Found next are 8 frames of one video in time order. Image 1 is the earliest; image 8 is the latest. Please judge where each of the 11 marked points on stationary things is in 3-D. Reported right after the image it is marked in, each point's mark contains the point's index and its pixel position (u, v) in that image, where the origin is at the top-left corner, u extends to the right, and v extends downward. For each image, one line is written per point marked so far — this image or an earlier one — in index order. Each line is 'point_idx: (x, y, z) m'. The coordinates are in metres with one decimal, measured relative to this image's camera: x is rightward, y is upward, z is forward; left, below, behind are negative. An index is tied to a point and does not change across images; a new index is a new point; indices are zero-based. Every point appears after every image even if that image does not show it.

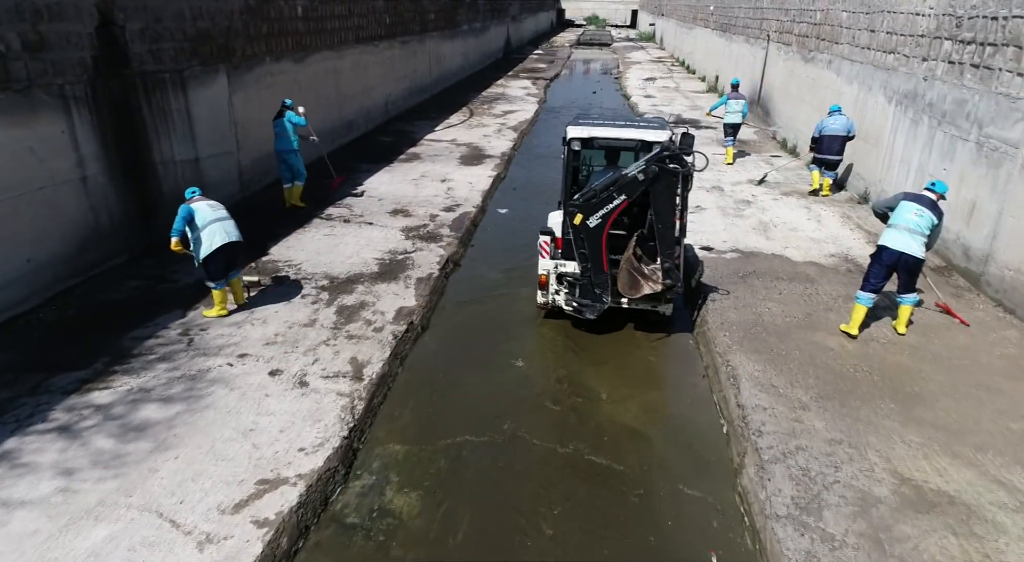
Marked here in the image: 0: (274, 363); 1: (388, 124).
0: (-1.8, -0.6, +4.8) m
1: (-2.9, +3.6, +14.6) m
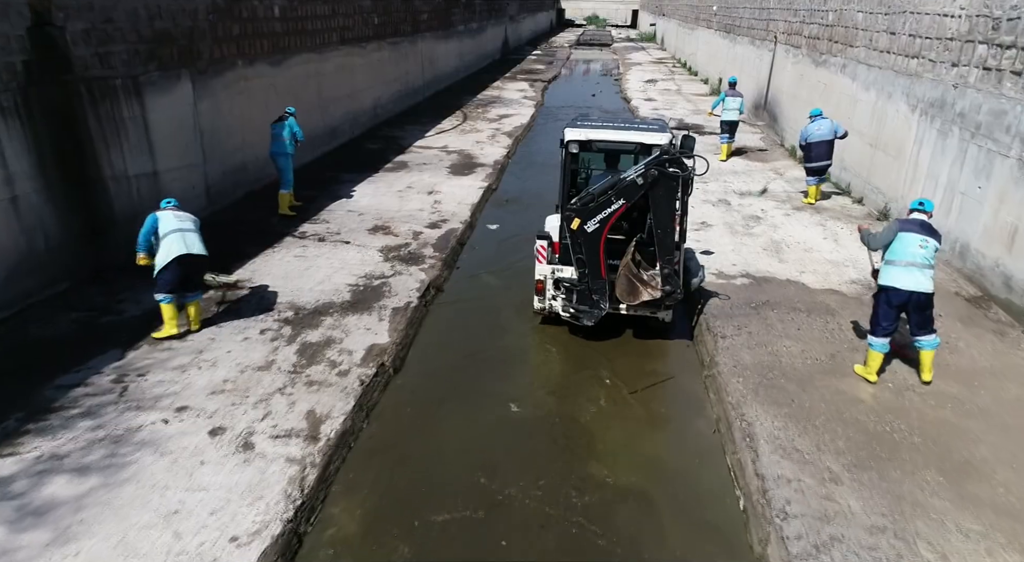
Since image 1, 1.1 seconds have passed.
0: (-2.0, -0.9, +4.2) m
1: (-3.0, +3.3, +13.9) m
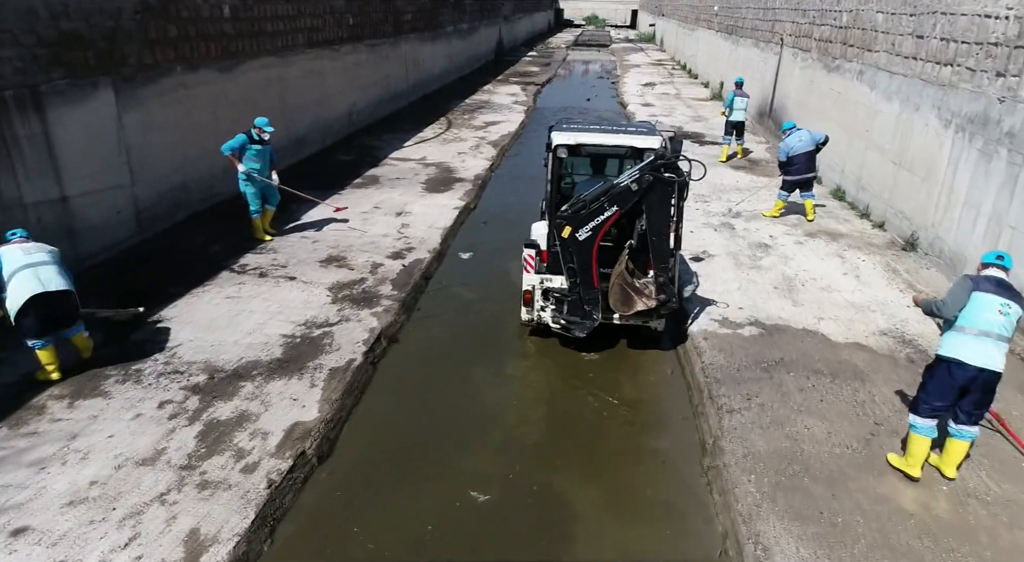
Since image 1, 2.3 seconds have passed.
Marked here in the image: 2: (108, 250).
0: (-2.2, -1.3, +3.2) m
1: (-3.3, +2.9, +12.9) m
2: (-4.2, +0.3, +6.6) m
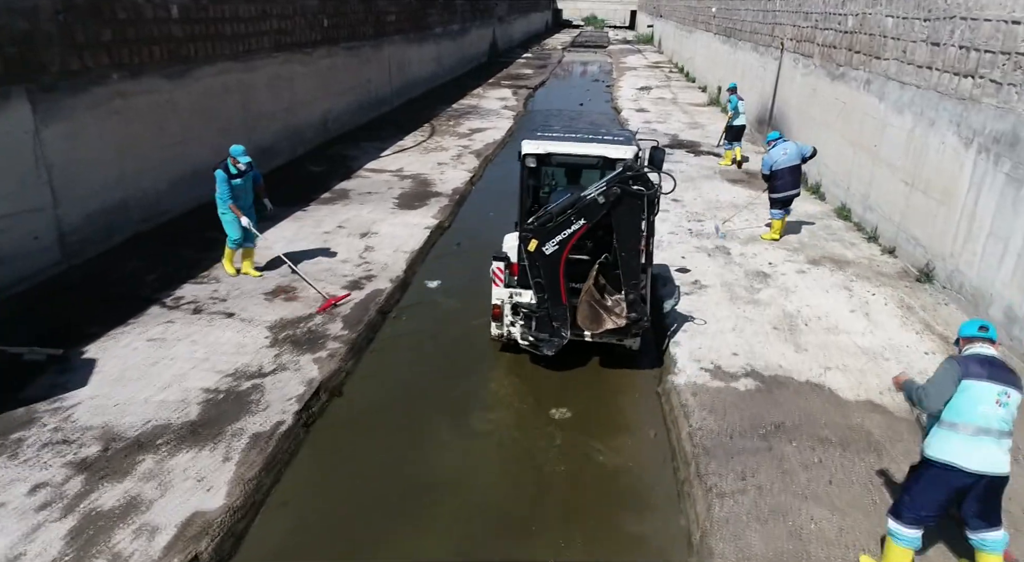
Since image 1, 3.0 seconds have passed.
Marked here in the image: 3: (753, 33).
0: (-2.6, -1.7, +2.4) m
1: (-3.6, +2.5, +12.2) m
2: (-4.6, 0.0, +5.9) m
3: (+5.9, +6.0, +15.3) m
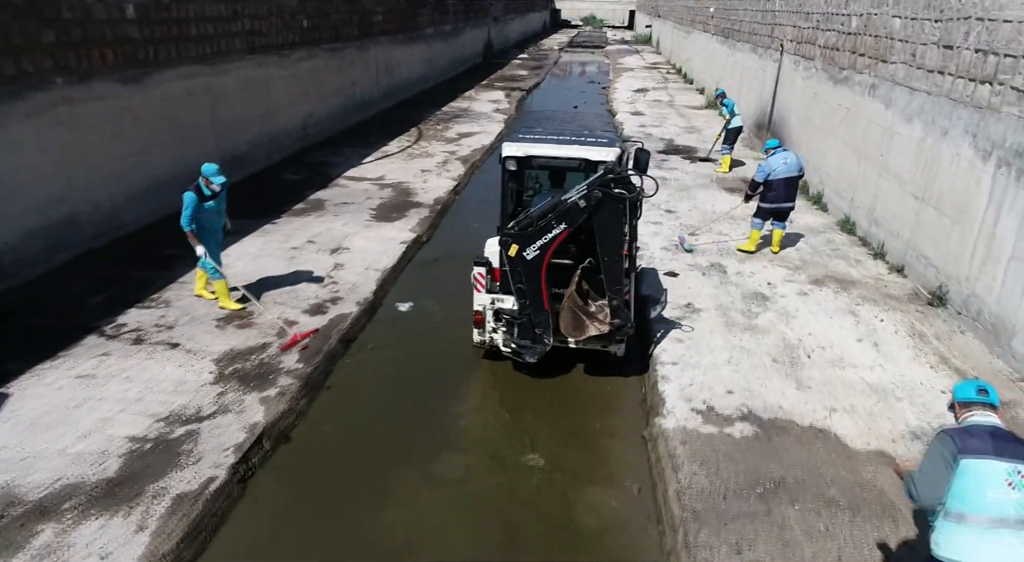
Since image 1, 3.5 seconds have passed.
0: (-2.8, -1.9, +1.9) m
1: (-3.9, +2.3, +11.7) m
2: (-4.8, -0.2, +5.4) m
3: (+5.6, +5.8, +14.8) m
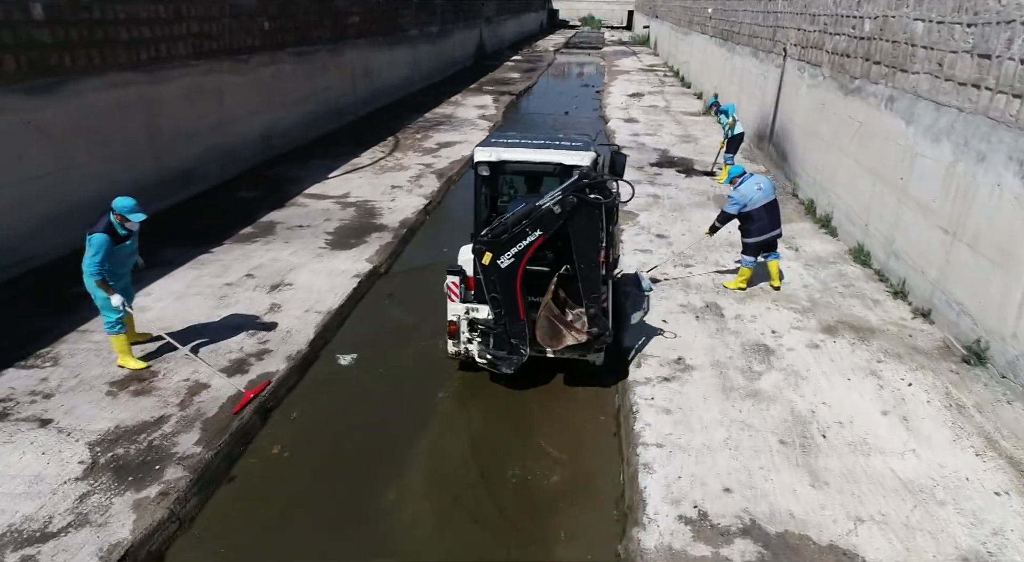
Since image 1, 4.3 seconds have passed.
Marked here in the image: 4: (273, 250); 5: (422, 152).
0: (-3.1, -2.3, +0.9) m
1: (-4.2, +1.9, +10.7) m
2: (-5.1, -0.6, +4.4) m
3: (+5.3, +5.3, +13.8) m
4: (-2.8, +0.4, +7.5) m
5: (-1.8, +2.6, +12.7) m
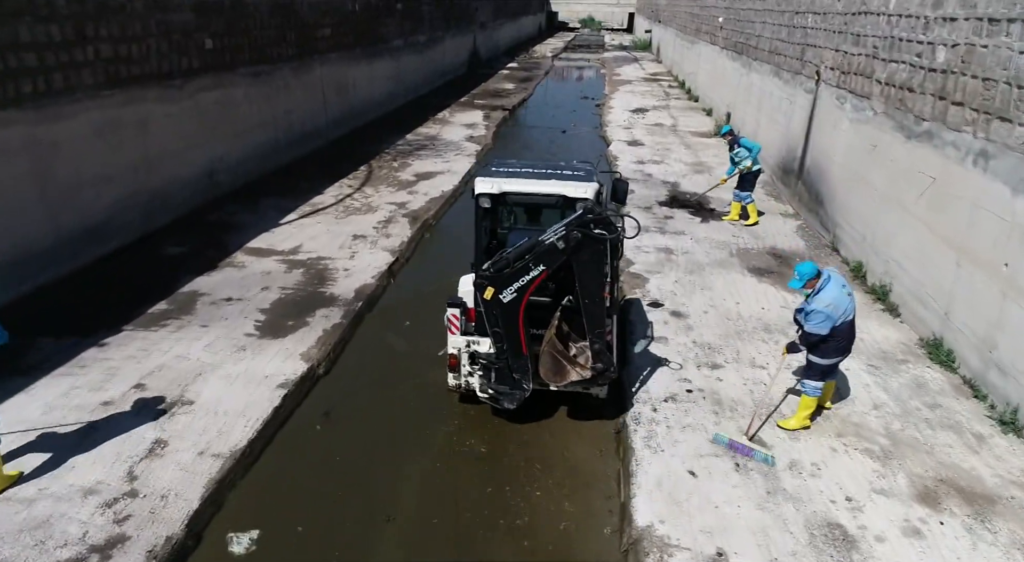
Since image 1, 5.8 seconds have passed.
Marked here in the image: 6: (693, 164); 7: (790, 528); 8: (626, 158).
0: (-3.3, -3.2, -0.7) m
1: (-4.4, +1.0, +9.0) m
2: (-5.3, -1.5, +2.7) m
3: (+5.1, +4.4, +12.2) m
4: (-3.0, -0.5, +5.8) m
5: (-2.0, +1.7, +11.1) m
6: (+3.8, +2.5, +13.3) m
7: (+1.7, -1.5, +3.8) m
8: (+2.5, +2.7, +13.7) m
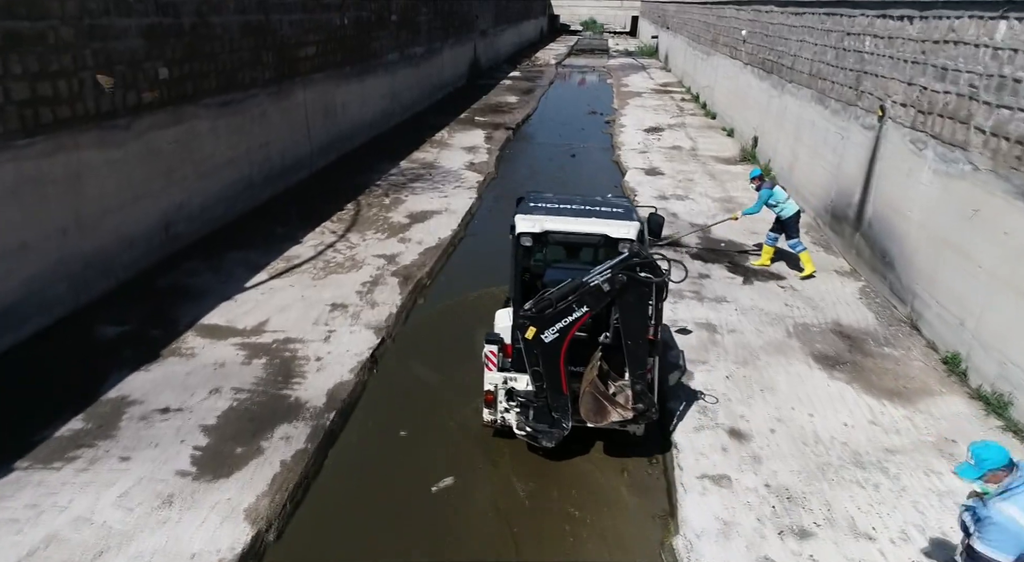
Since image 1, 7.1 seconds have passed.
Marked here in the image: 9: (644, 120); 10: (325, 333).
0: (-3.2, -4.1, -2.2) m
1: (-4.3, +0.1, +7.6) m
2: (-5.2, -2.4, +1.3) m
3: (+5.2, +3.4, +10.8) m
4: (-2.9, -1.4, +4.4) m
5: (-1.9, +0.8, +9.6) m
6: (+3.9, +1.5, +11.8) m
7: (+1.8, -2.4, +2.3) m
8: (+2.6, +1.7, +12.2) m
9: (+4.1, +5.0, +19.9) m
10: (-2.0, -0.6, +6.6) m
